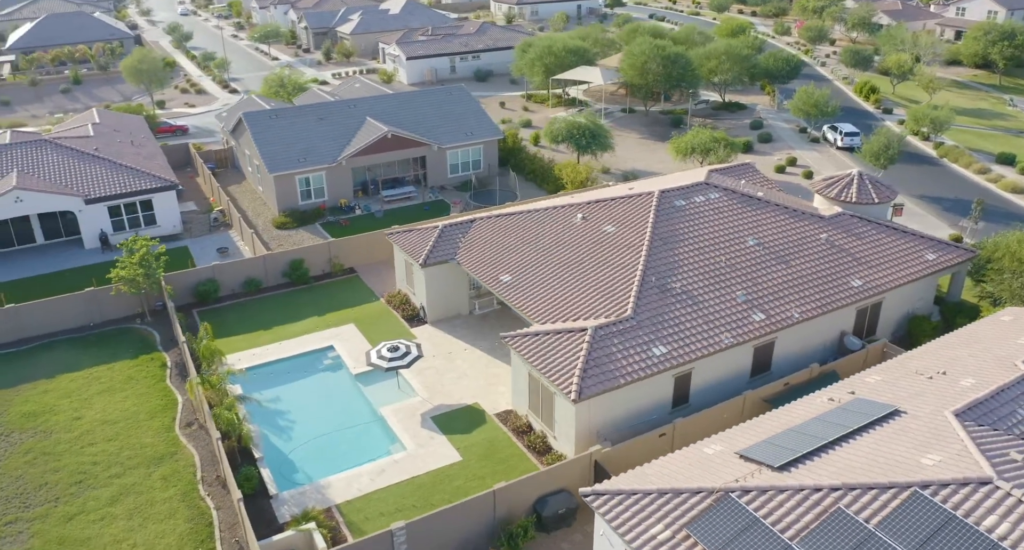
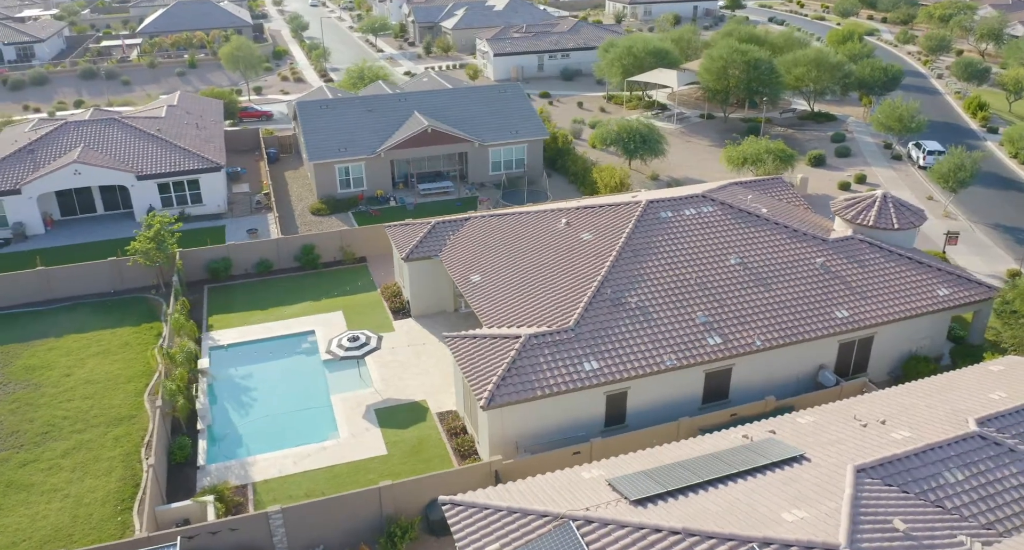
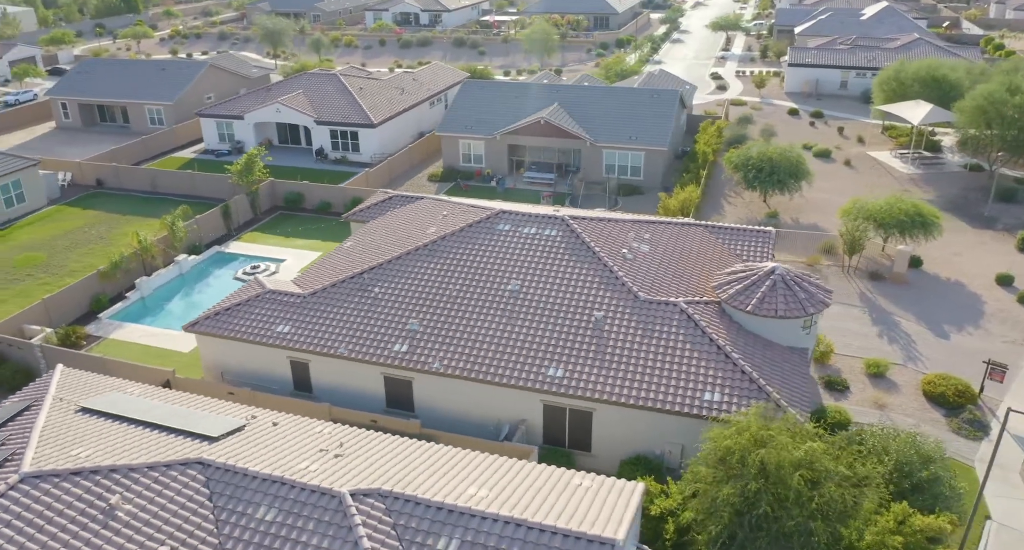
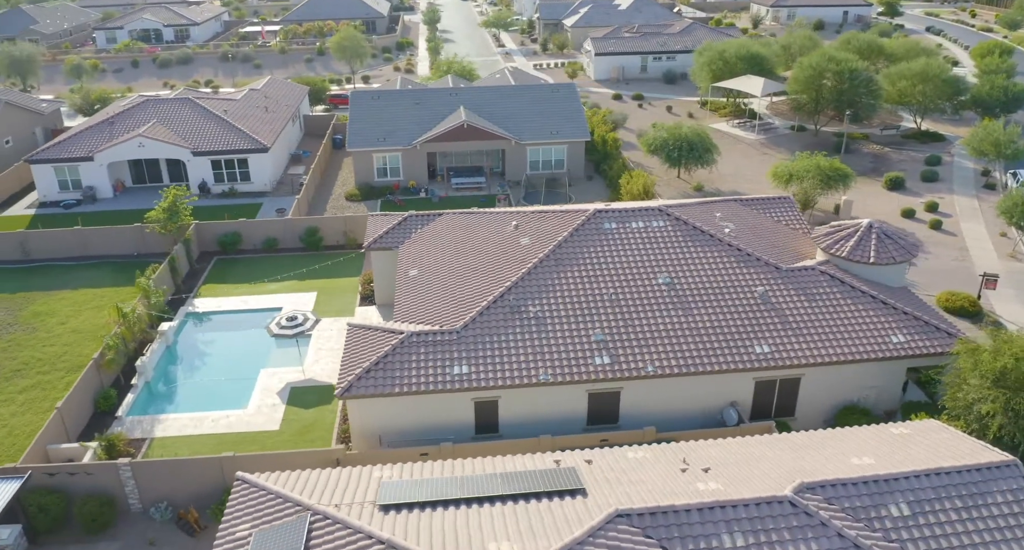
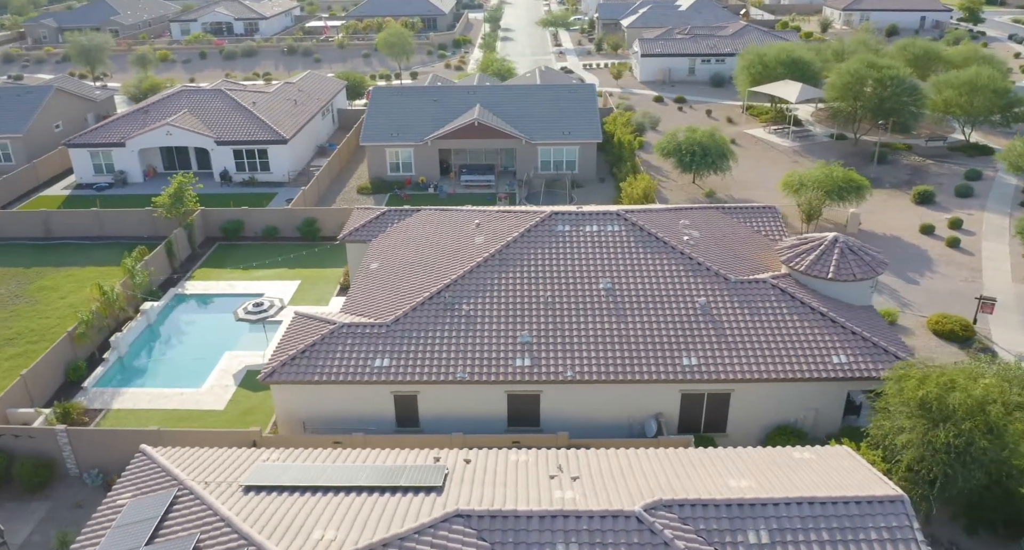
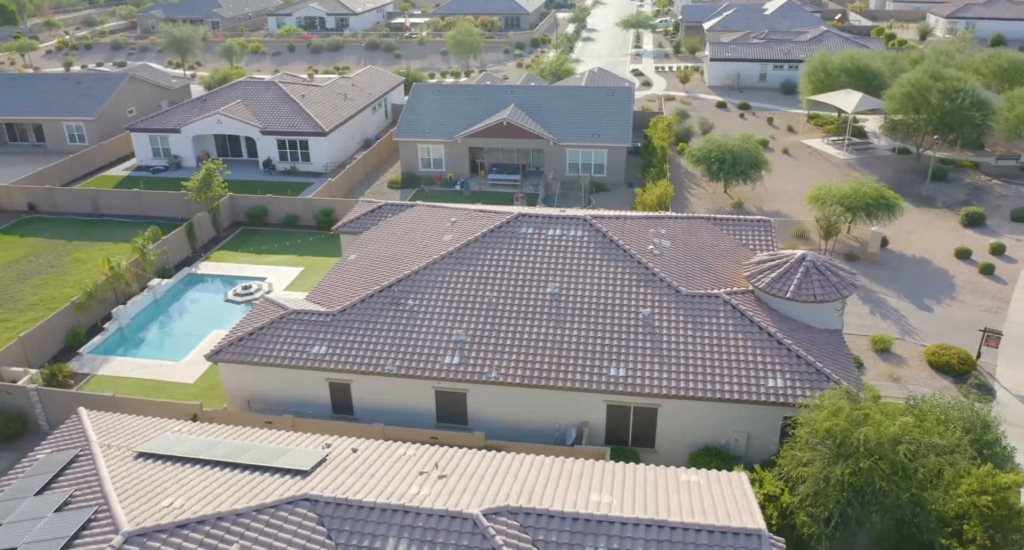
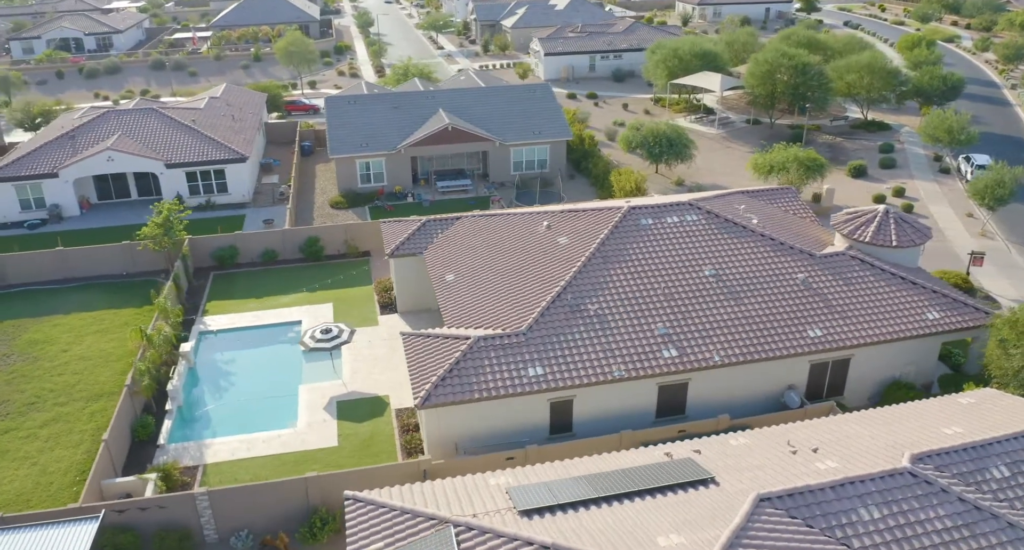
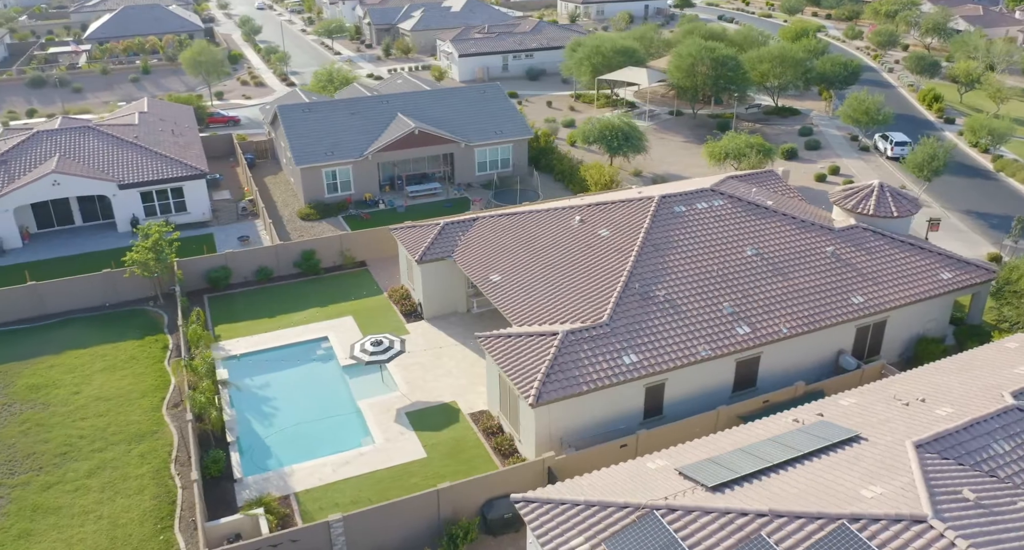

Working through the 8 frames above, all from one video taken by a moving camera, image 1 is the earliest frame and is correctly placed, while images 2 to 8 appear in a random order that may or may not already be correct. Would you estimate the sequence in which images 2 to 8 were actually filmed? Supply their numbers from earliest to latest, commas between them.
8, 2, 7, 4, 5, 6, 3
